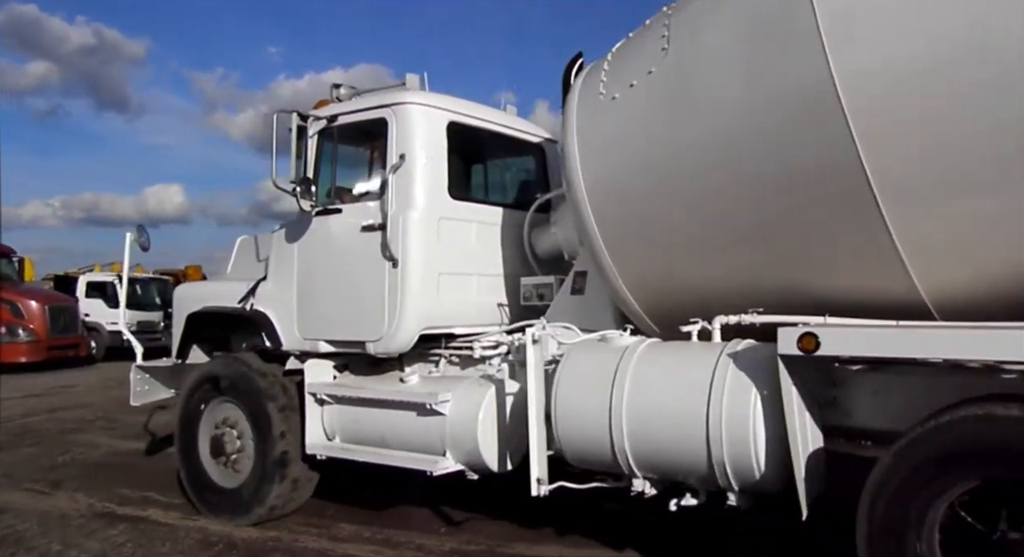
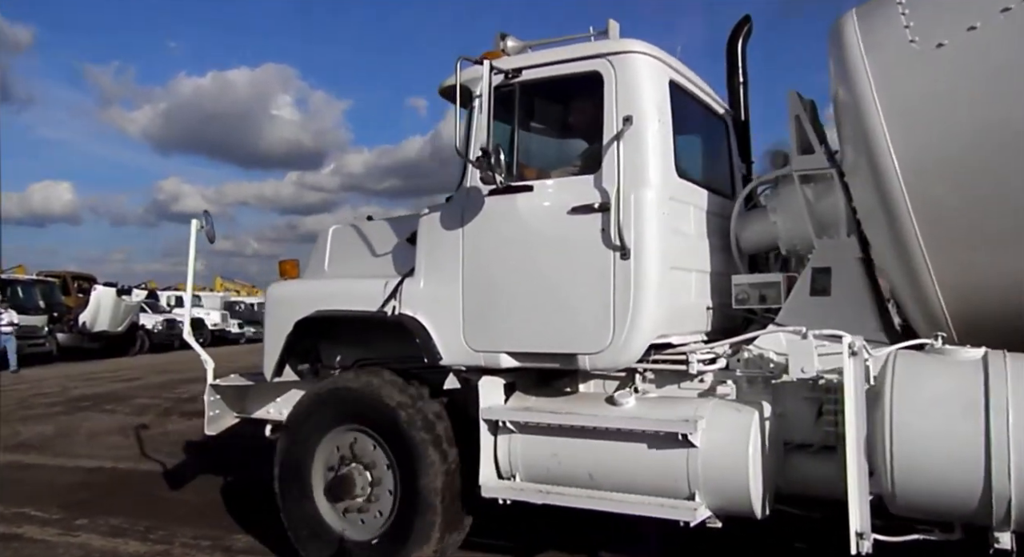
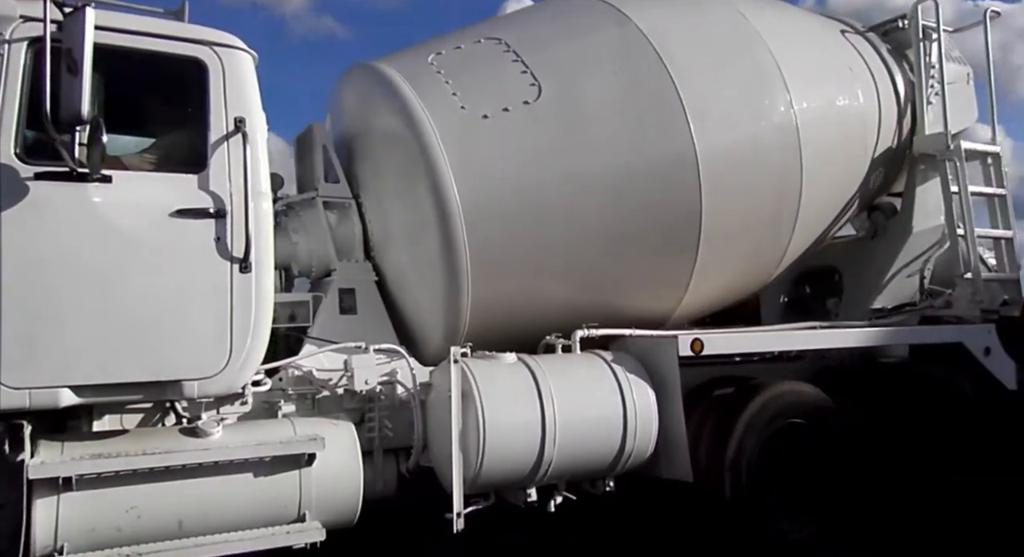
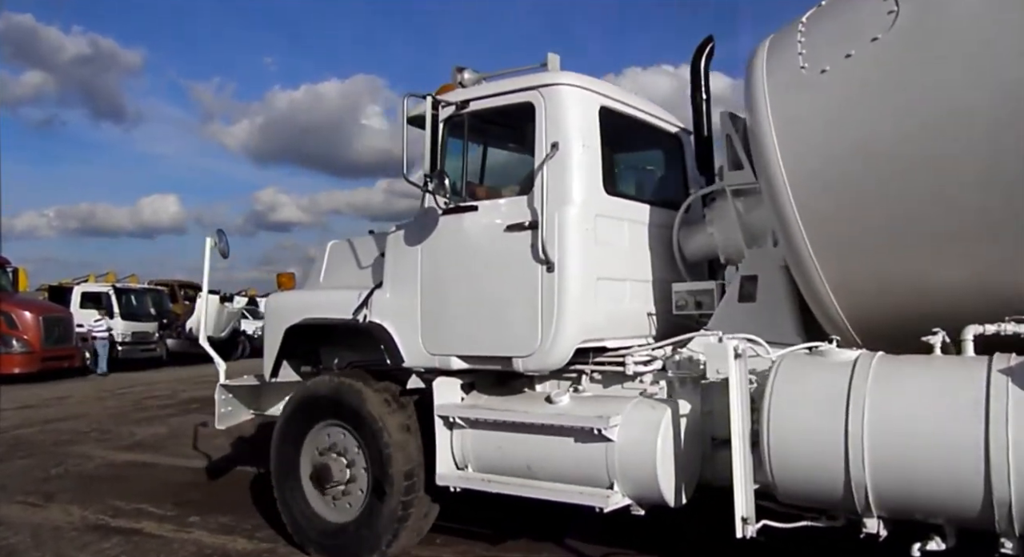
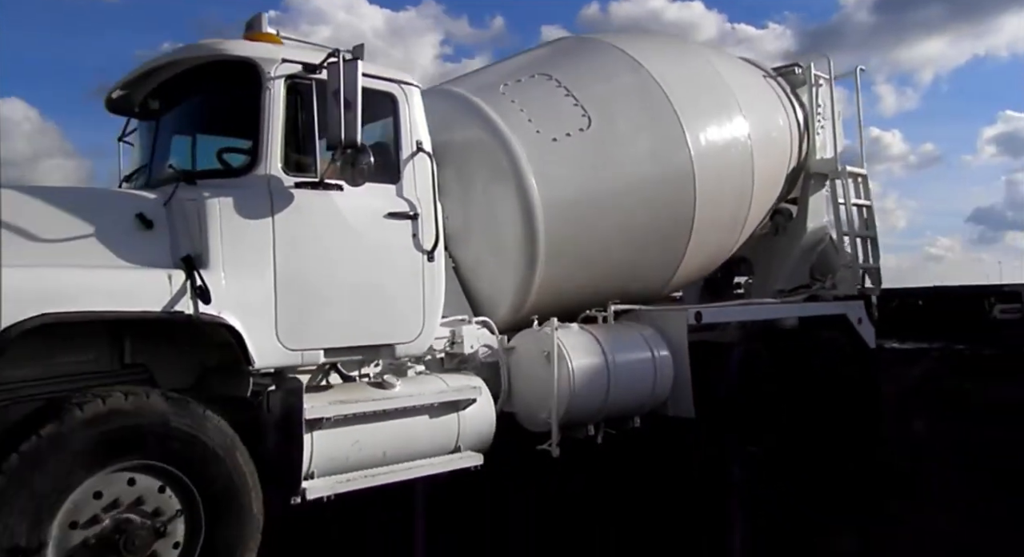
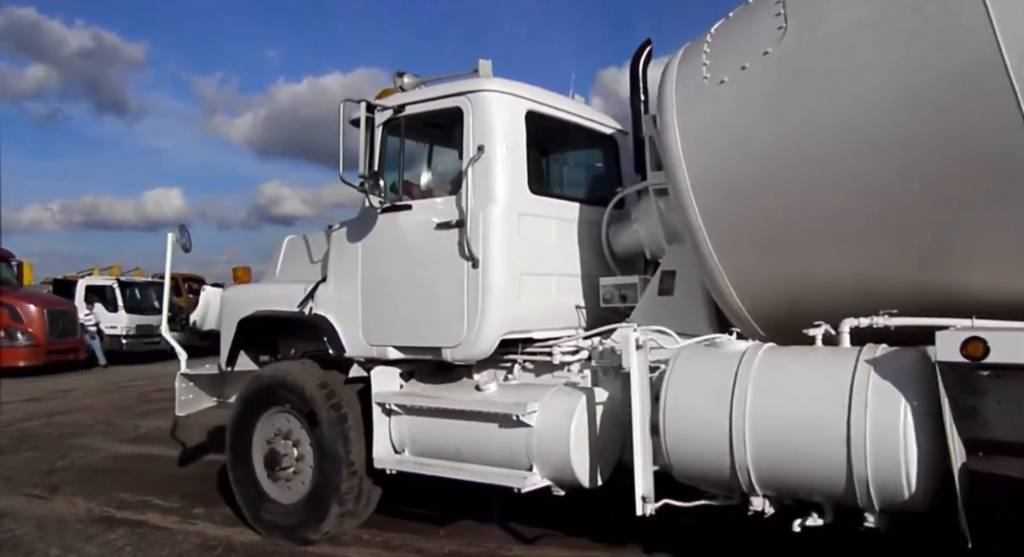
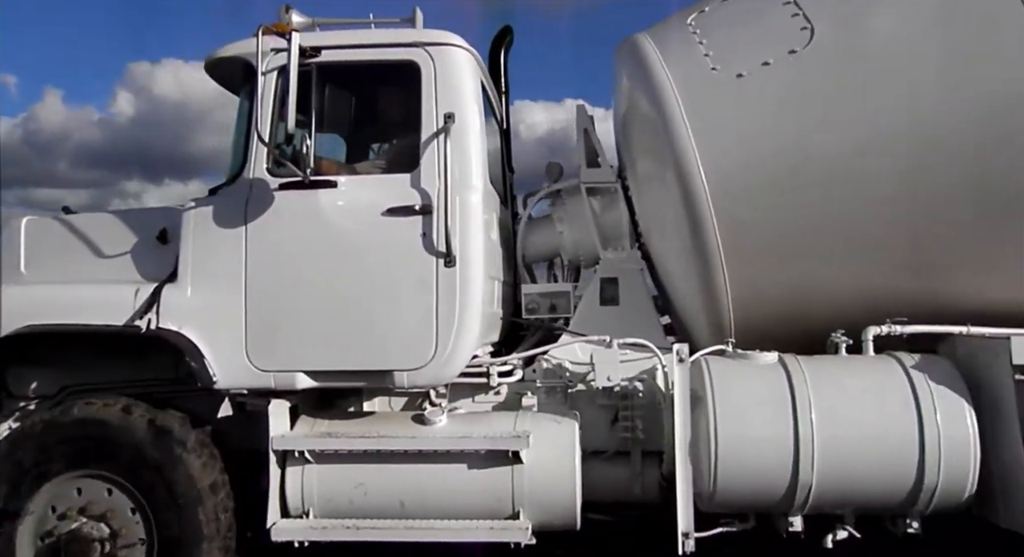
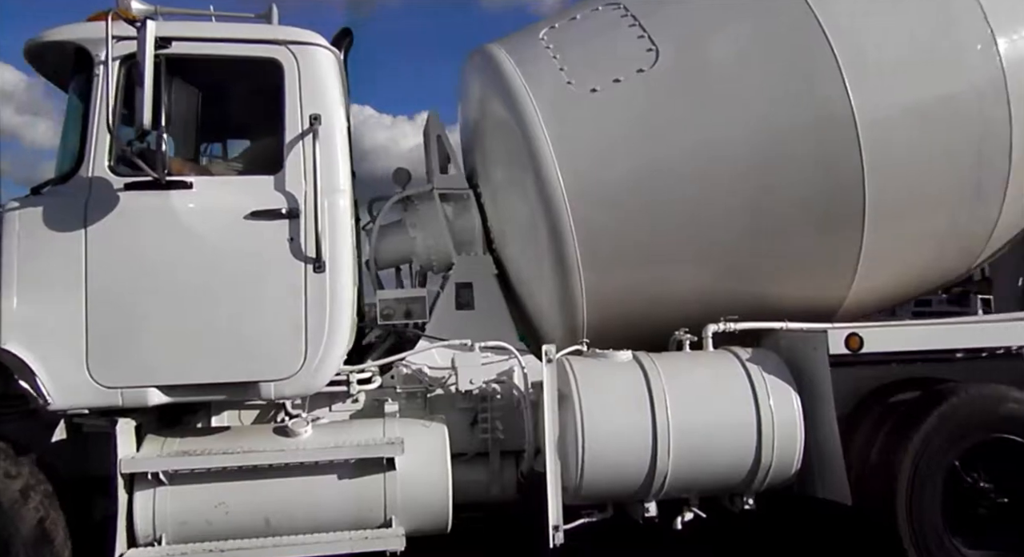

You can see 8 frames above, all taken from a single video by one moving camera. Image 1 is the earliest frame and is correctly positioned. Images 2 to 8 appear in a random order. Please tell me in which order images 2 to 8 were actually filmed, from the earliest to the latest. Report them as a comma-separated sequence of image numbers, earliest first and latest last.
6, 4, 2, 7, 8, 3, 5
